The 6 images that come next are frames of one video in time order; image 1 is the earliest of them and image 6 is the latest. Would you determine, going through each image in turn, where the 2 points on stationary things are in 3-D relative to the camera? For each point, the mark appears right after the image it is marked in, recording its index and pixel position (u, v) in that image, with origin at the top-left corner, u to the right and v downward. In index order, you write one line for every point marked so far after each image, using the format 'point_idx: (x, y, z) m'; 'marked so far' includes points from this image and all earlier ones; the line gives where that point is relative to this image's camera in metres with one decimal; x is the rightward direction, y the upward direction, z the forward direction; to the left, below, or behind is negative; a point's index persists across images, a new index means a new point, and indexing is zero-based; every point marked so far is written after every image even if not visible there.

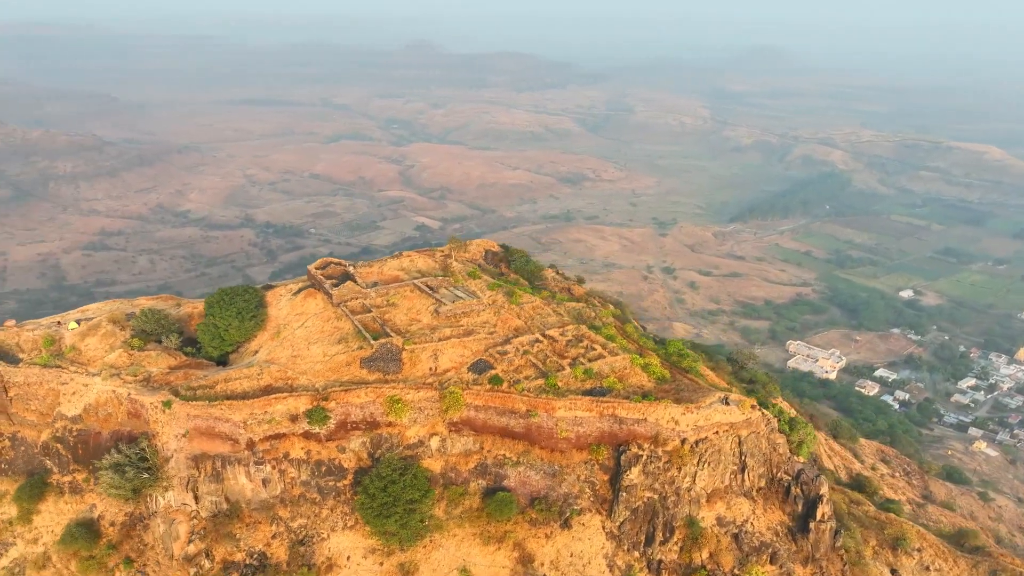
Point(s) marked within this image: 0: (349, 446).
0: (-3.5, -3.5, +15.3) m
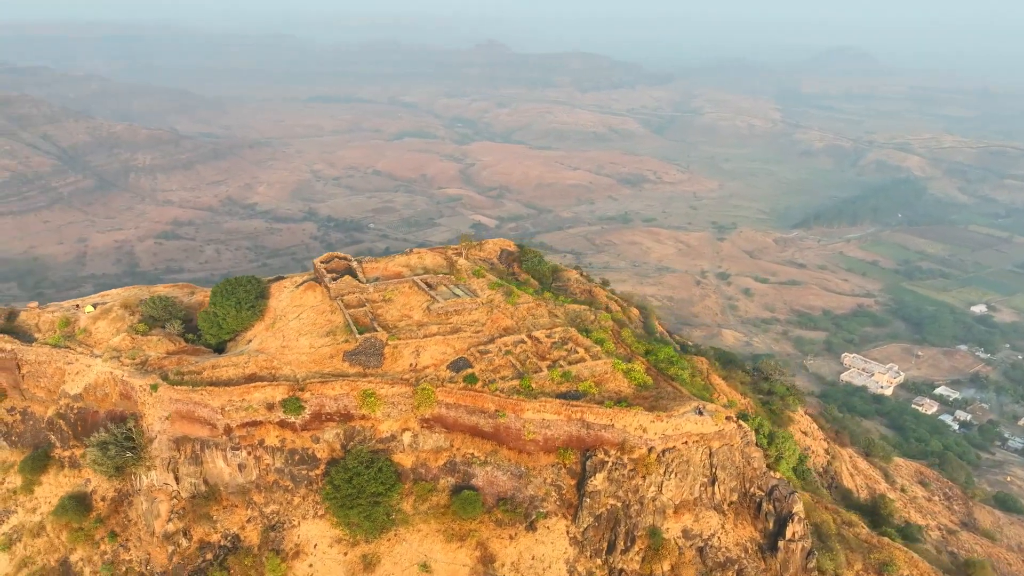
0: (-4.2, -3.3, +15.6) m
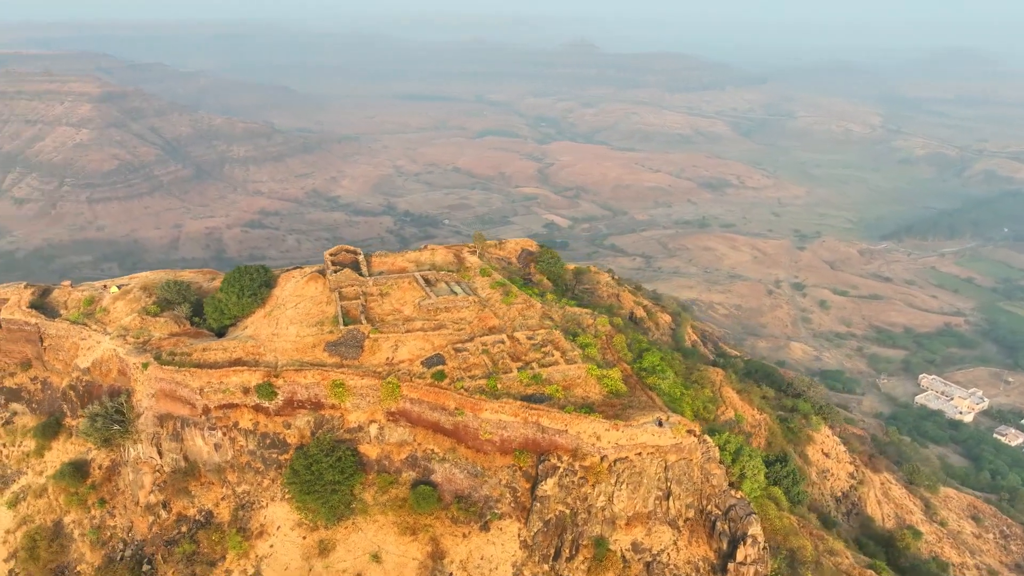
0: (-5.0, -3.1, +16.1) m
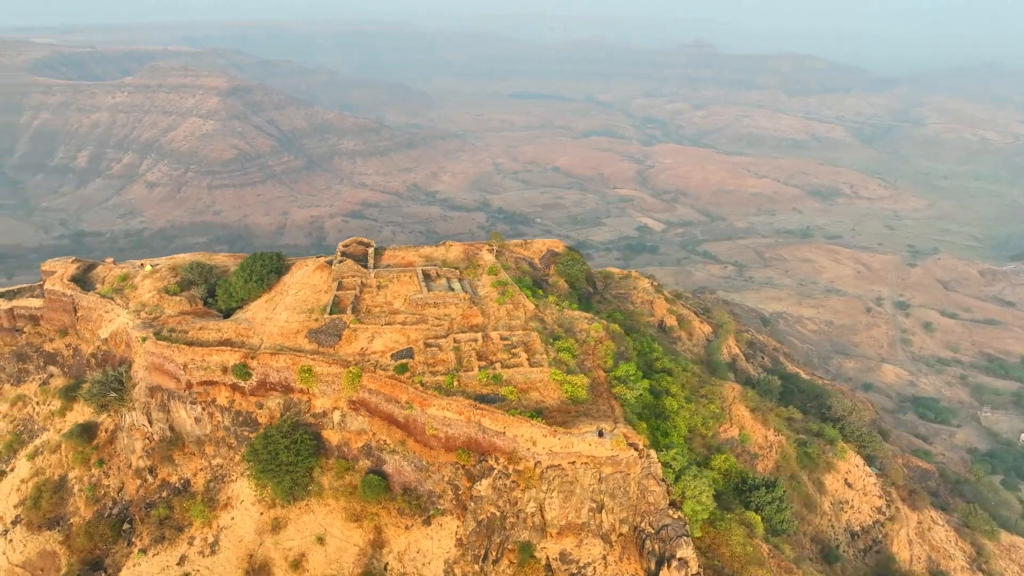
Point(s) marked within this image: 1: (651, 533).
0: (-6.0, -2.8, +16.9) m
1: (+2.7, -4.7, +13.4) m
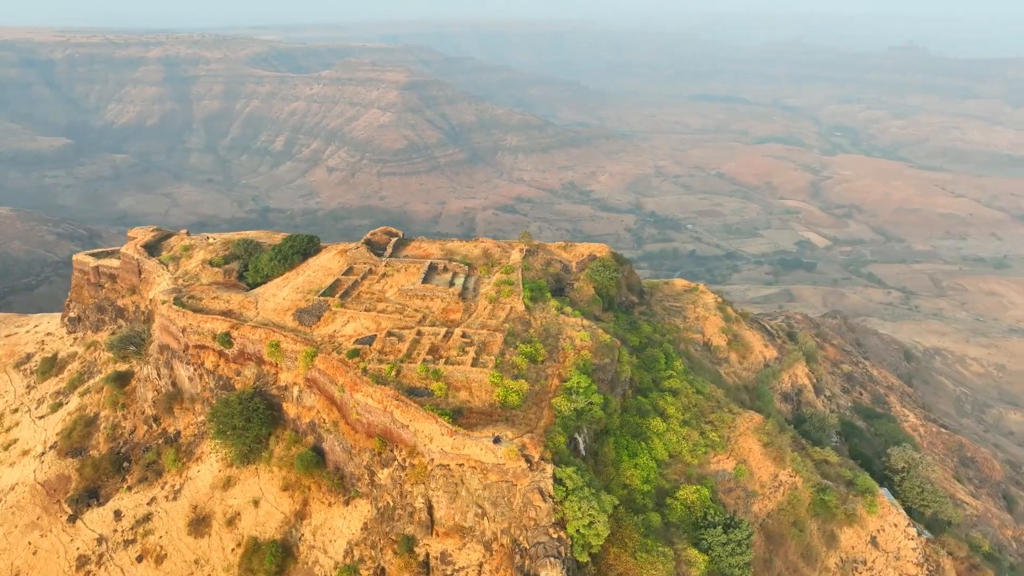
0: (-7.1, -2.2, +18.4) m
1: (+0.3, -4.9, +13.1) m
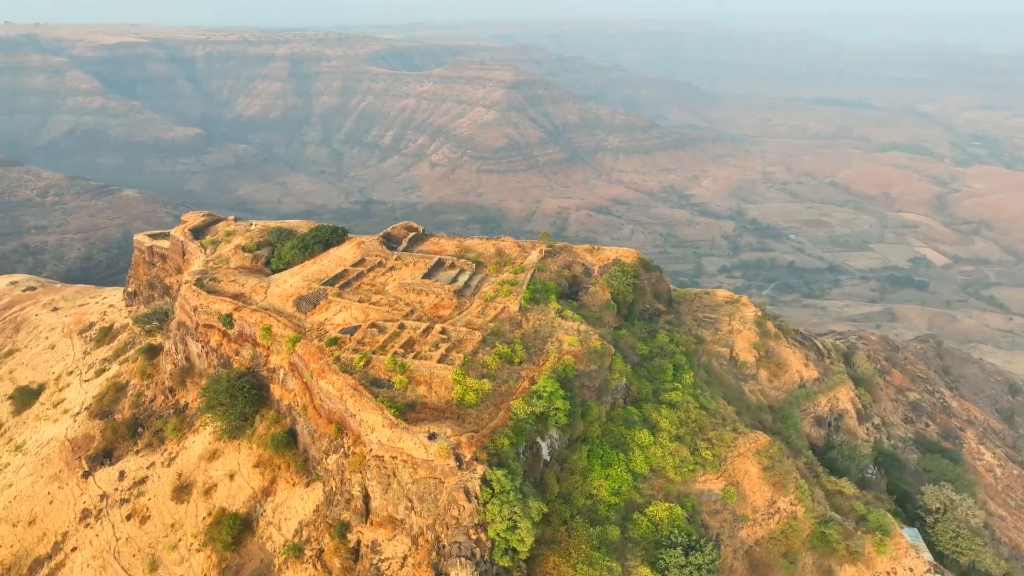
0: (-7.6, -1.8, +19.5) m
1: (-1.3, -4.9, +13.1) m
